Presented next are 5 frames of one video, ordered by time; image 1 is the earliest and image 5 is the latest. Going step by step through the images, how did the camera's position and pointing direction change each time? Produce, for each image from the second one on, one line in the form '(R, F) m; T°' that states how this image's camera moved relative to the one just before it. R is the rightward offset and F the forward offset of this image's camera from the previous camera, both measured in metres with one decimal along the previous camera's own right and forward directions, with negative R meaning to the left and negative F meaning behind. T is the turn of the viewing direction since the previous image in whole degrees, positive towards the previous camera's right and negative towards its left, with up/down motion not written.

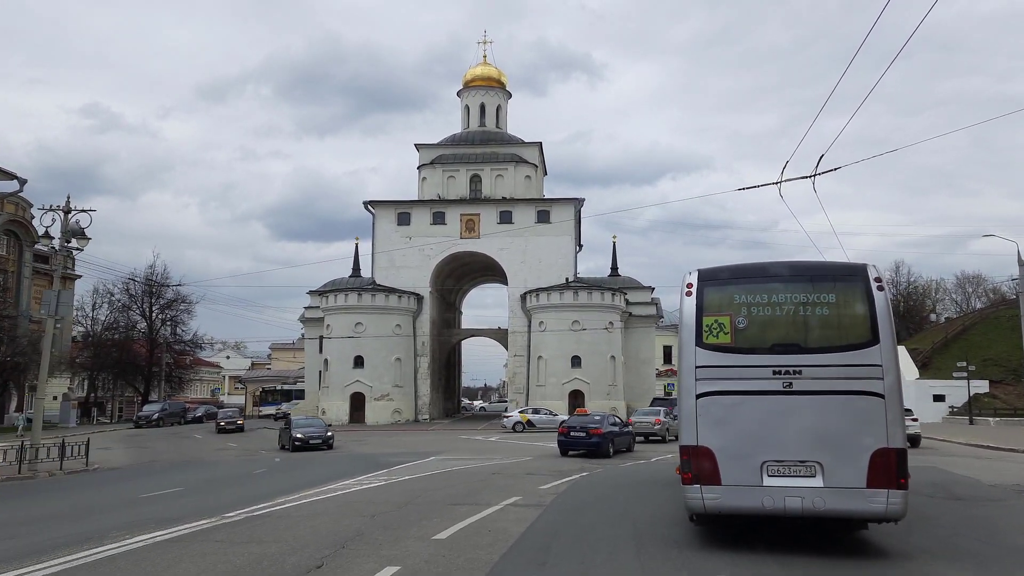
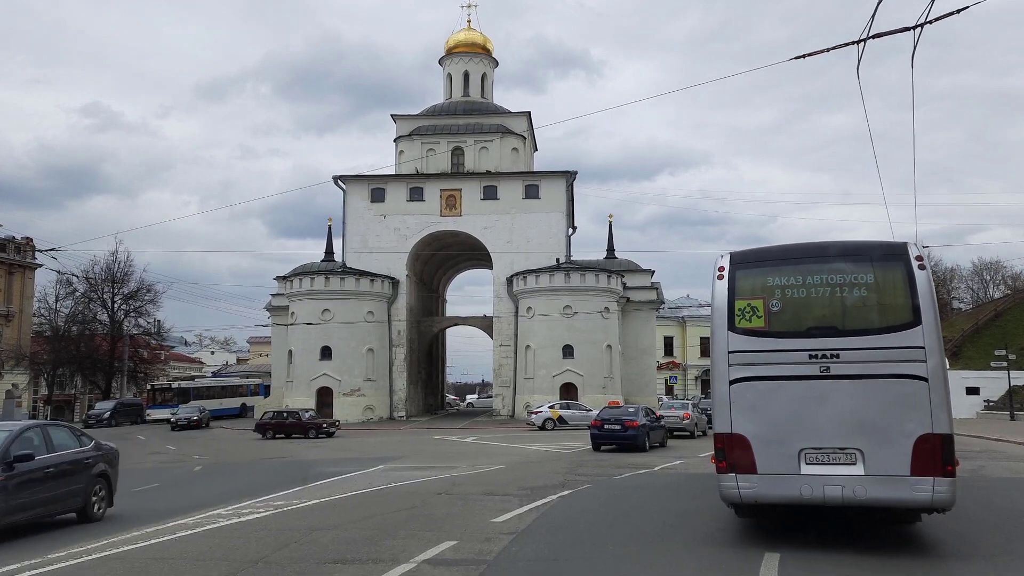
(+0.7, +4.4) m; 0°
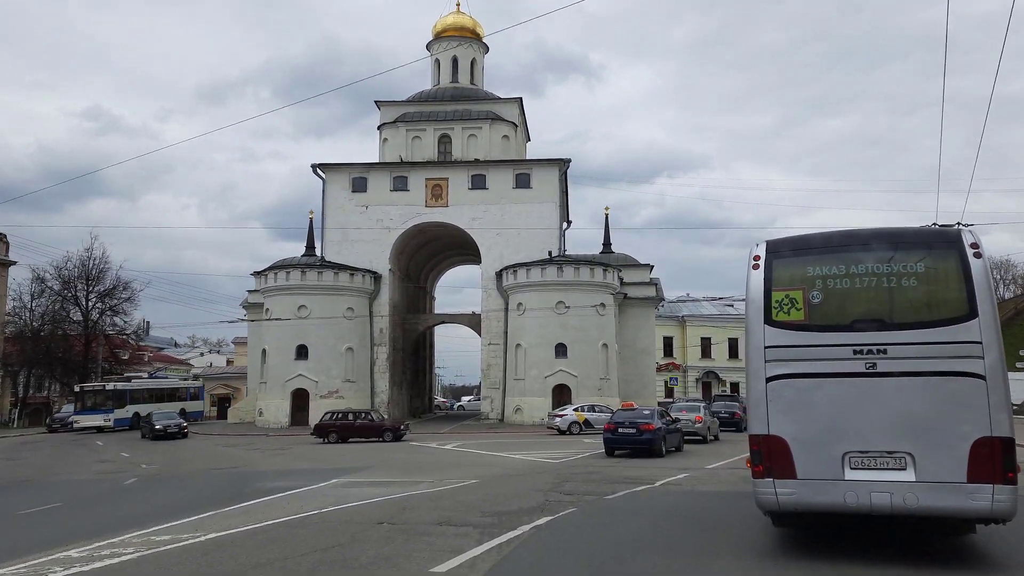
(+0.4, +2.5) m; 0°
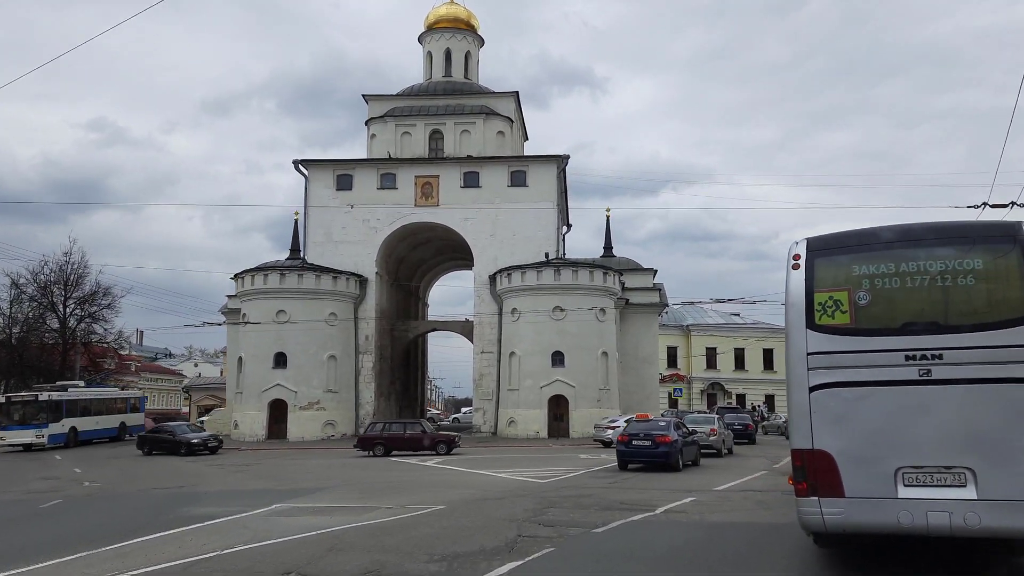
(+0.4, +2.3) m; 0°
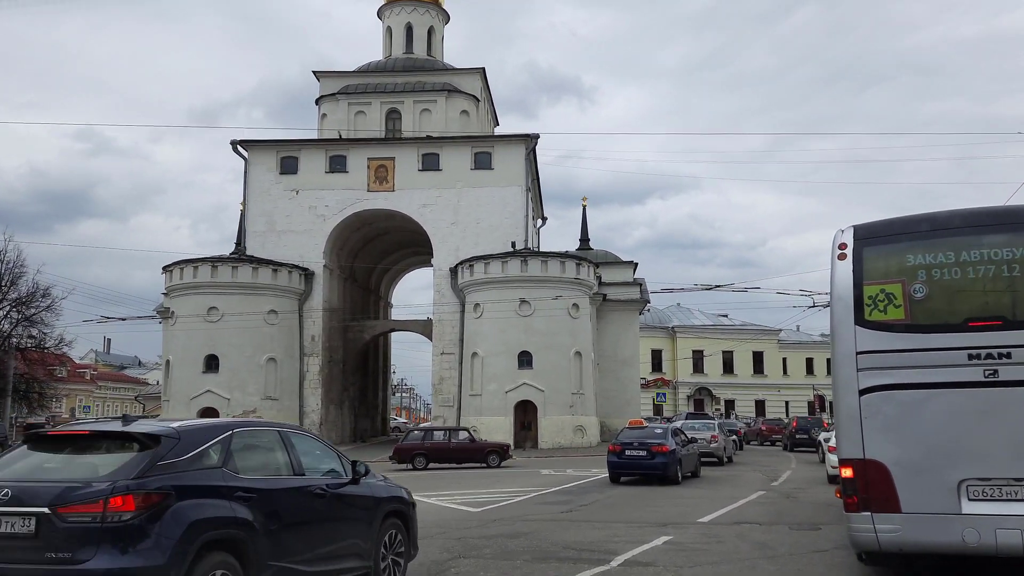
(+0.9, +3.7) m; +1°
